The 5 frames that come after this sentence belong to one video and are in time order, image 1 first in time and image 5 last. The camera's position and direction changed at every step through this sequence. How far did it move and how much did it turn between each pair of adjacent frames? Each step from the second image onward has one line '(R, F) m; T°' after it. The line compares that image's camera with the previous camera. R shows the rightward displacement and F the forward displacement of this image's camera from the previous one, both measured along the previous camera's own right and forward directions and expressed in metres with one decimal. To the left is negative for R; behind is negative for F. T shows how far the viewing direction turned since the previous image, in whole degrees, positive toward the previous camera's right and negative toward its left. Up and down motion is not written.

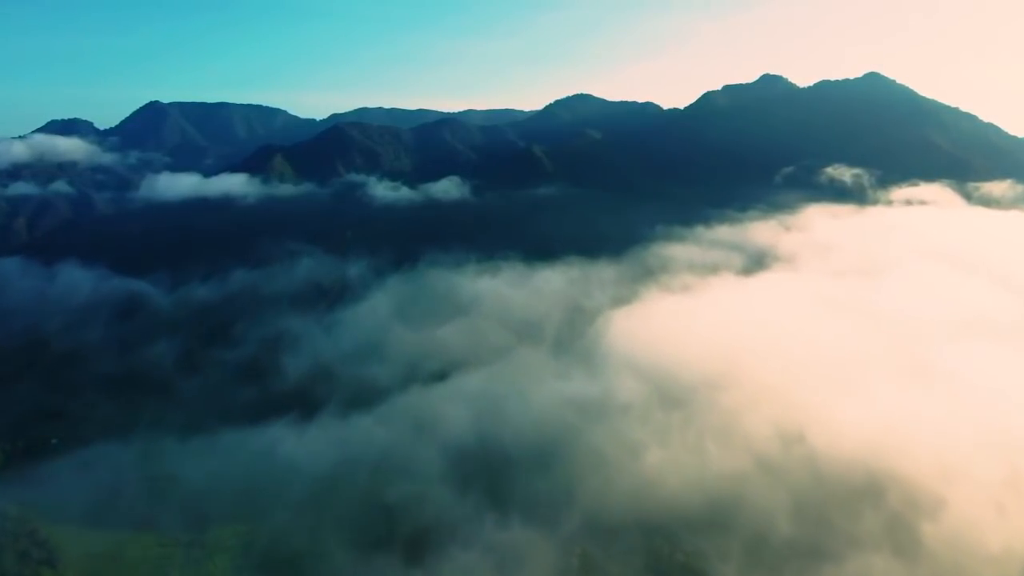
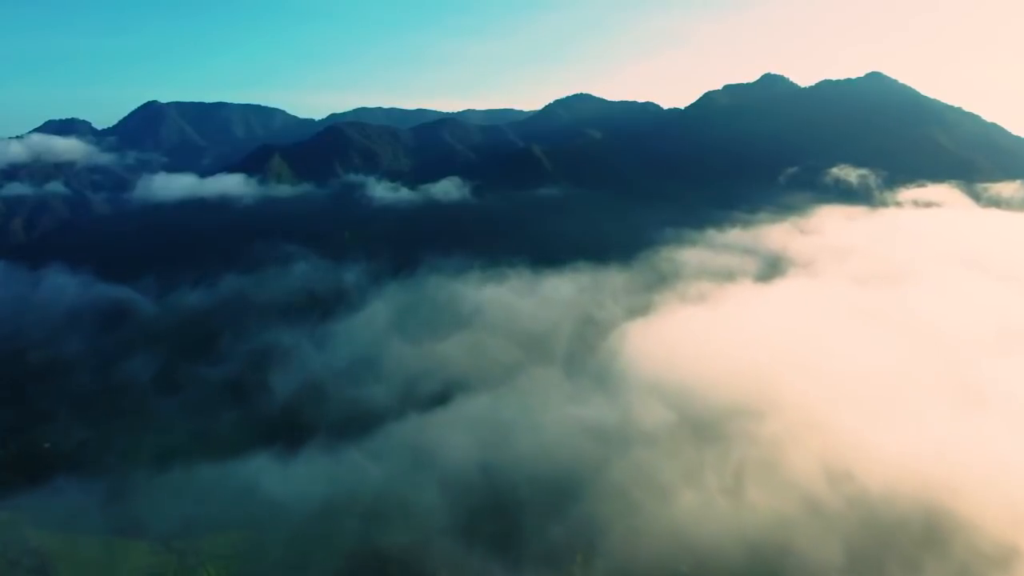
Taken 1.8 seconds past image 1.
(-1.1, +7.2) m; 0°
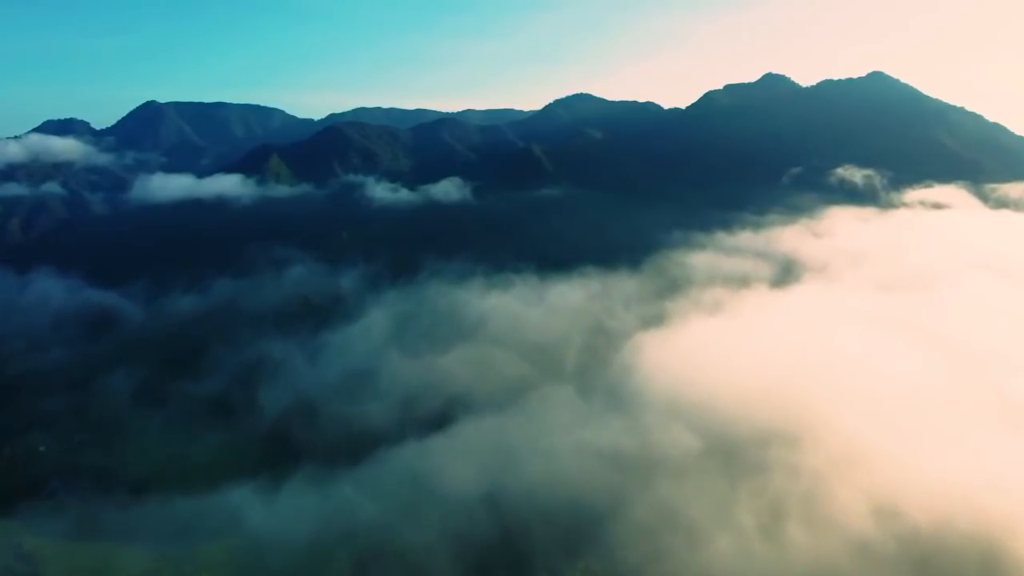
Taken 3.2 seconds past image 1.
(-1.0, +5.8) m; 0°
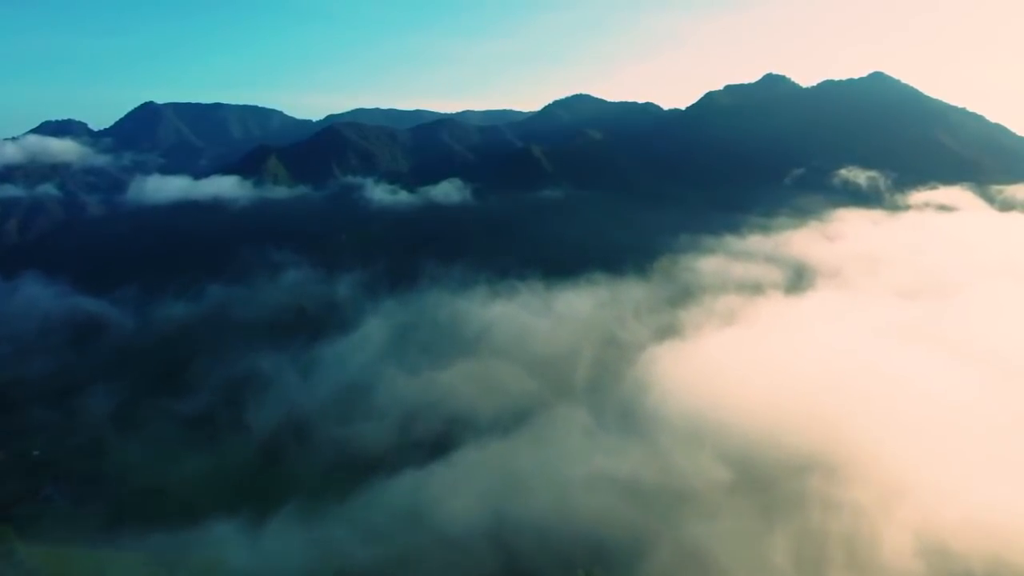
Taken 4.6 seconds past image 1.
(-0.9, +5.0) m; 0°
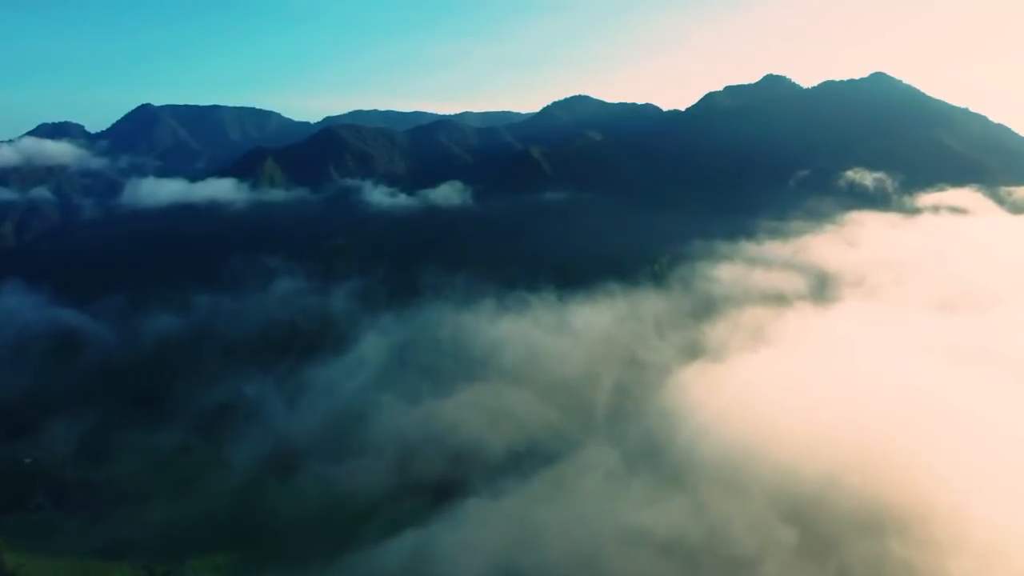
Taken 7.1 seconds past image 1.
(-1.7, +7.8) m; 0°
